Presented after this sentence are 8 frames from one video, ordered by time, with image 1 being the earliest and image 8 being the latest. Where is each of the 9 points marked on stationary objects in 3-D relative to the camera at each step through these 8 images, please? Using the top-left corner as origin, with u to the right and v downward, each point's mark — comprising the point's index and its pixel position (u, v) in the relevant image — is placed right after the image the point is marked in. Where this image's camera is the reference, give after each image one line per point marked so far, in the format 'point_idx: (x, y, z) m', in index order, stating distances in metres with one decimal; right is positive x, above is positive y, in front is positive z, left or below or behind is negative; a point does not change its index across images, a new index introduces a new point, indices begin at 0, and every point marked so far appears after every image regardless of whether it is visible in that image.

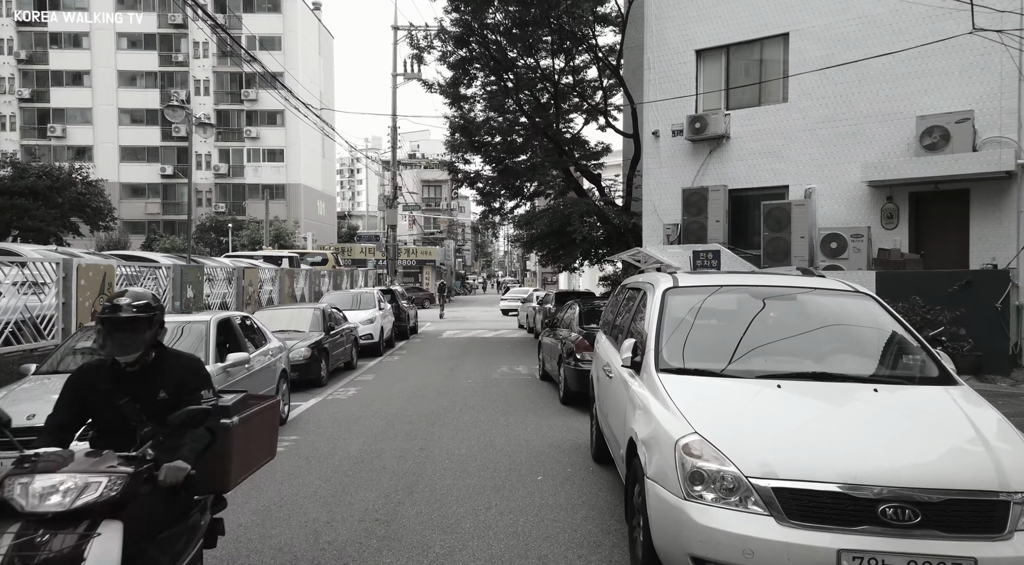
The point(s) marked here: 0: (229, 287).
0: (-6.2, -0.1, +14.4) m
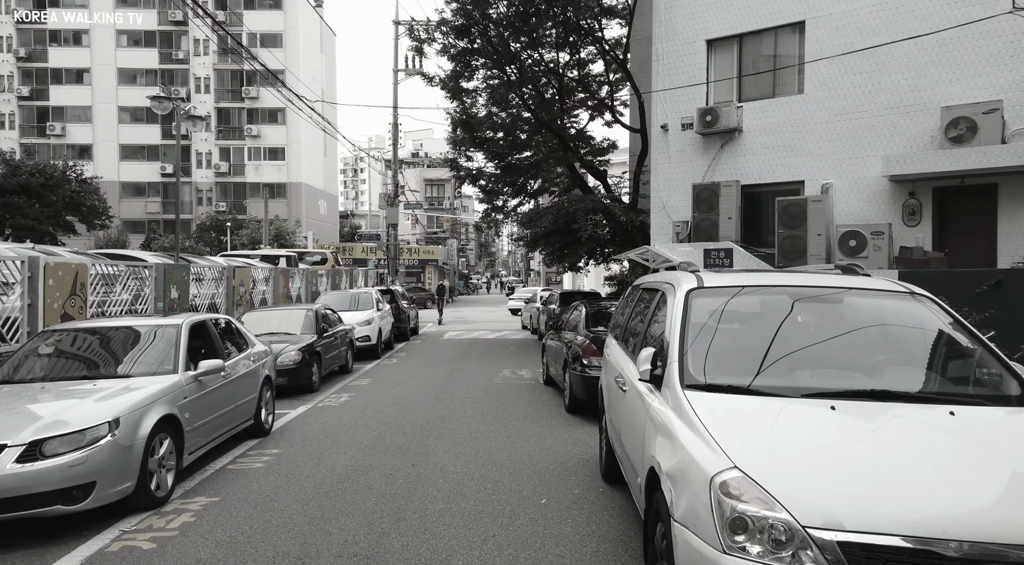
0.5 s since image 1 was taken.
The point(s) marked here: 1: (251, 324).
0: (-6.1, -0.1, +13.8) m
1: (-4.8, -0.7, +12.2) m
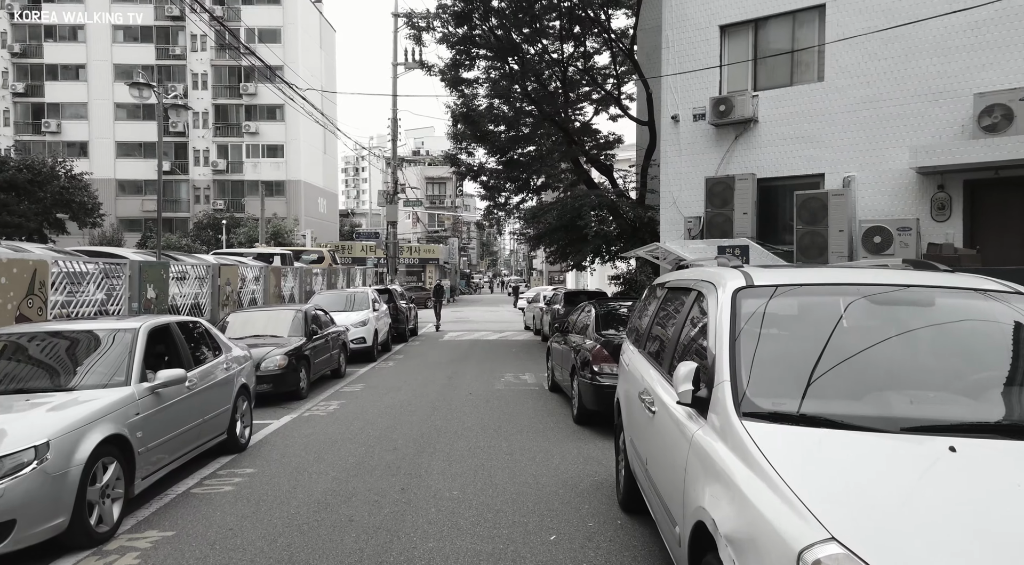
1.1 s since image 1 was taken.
0: (-6.1, -0.1, +13.0) m
1: (-4.8, -0.7, +11.4) m
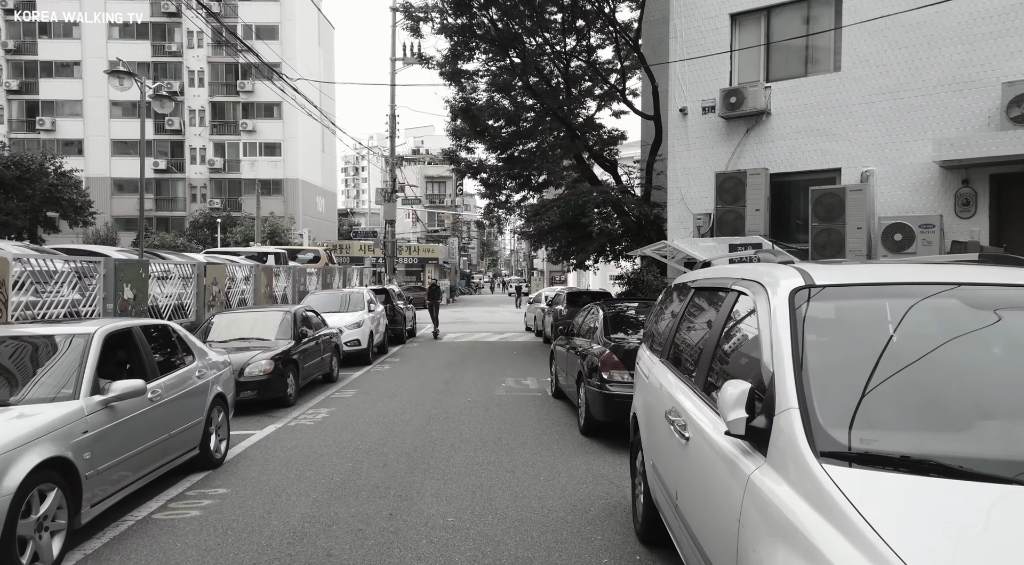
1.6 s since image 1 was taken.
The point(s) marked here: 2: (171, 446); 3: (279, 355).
0: (-6.1, -0.1, +12.4) m
1: (-4.8, -0.7, +10.7) m
2: (-3.0, -1.4, +5.8) m
3: (-3.4, -1.1, +9.7) m
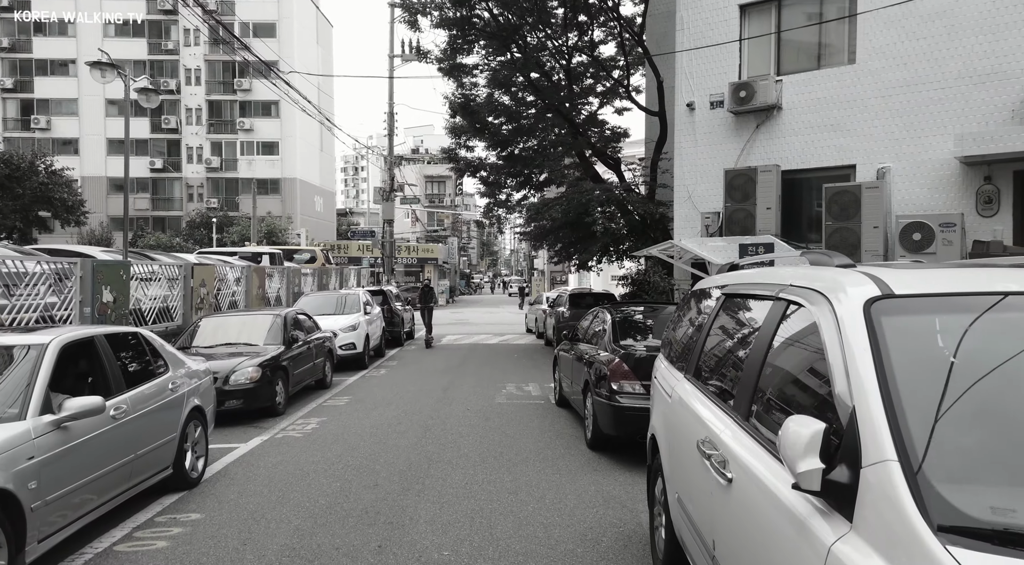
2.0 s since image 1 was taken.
0: (-6.0, -0.1, +11.8) m
1: (-4.7, -0.8, +10.2) m
2: (-3.0, -1.5, +5.2) m
3: (-3.4, -1.1, +9.2) m
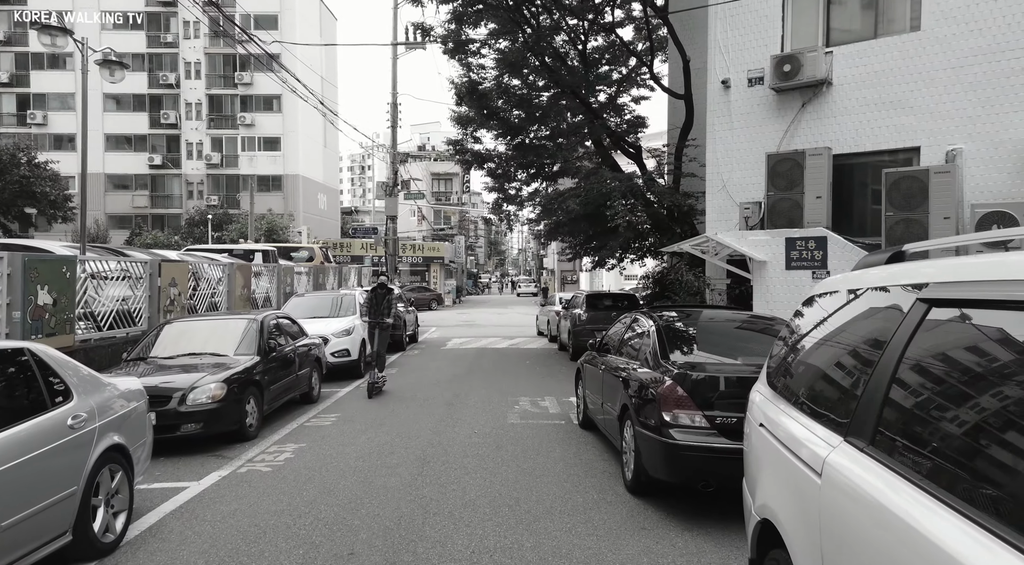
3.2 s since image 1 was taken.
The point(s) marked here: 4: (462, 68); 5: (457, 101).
0: (-5.8, -0.1, +10.4) m
1: (-4.5, -0.7, +8.7) m
2: (-2.8, -1.4, +3.7) m
3: (-3.2, -1.1, +7.7) m
4: (-1.4, +6.2, +19.0) m
5: (-1.7, +5.6, +20.1) m
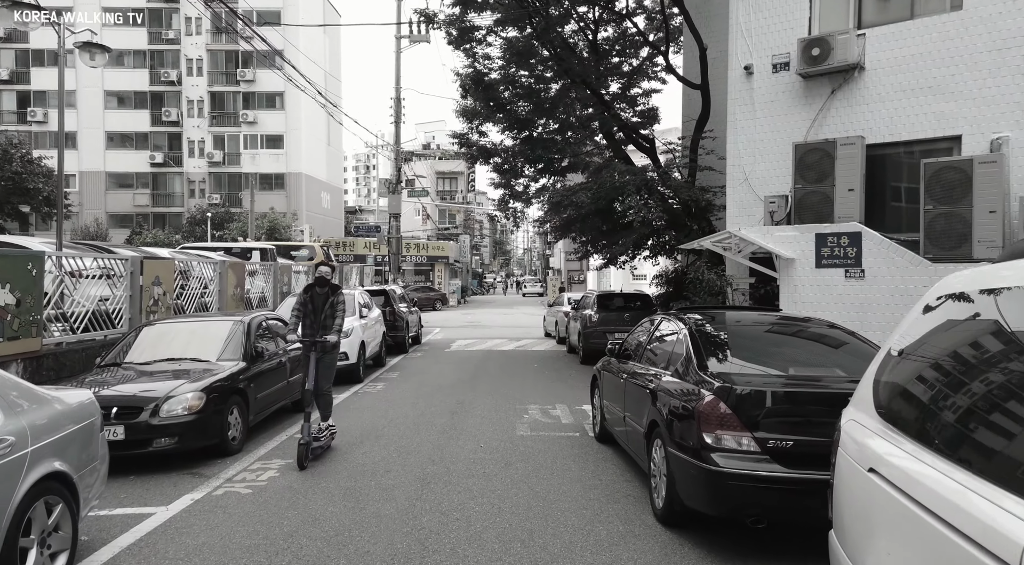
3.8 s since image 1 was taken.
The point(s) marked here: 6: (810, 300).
0: (-5.7, -0.1, +9.6) m
1: (-4.4, -0.7, +8.0) m
2: (-2.7, -1.4, +3.0) m
3: (-3.1, -1.1, +7.0) m
4: (-1.2, +6.2, +18.2) m
5: (-1.5, +5.6, +19.4) m
6: (+4.6, -0.3, +10.3) m
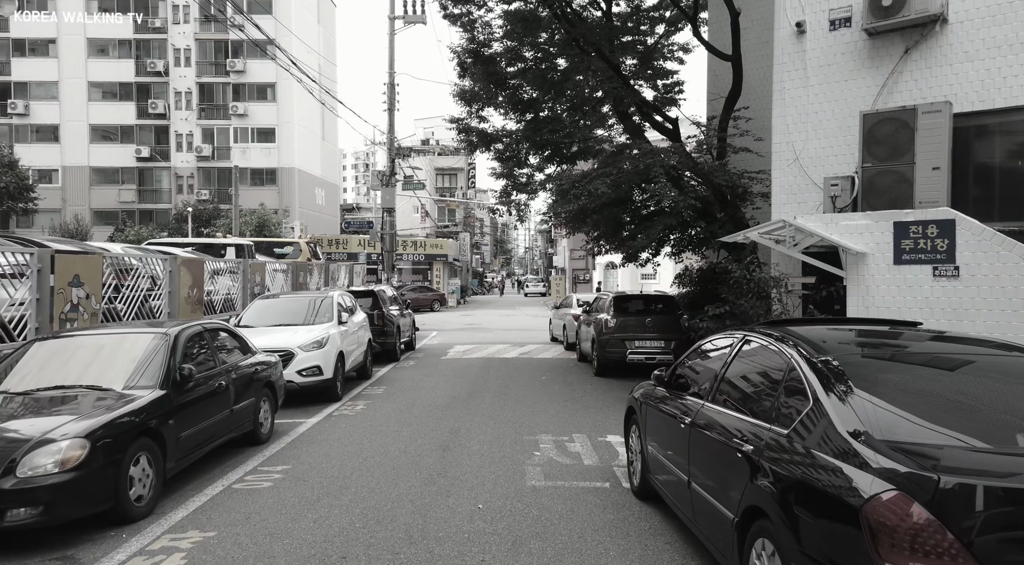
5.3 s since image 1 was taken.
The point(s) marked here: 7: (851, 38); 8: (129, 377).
0: (-5.6, -0.1, +7.7) m
1: (-4.3, -0.7, +6.1) m
2: (-2.7, -1.4, +1.1) m
3: (-3.0, -1.1, +5.0) m
4: (-1.2, +6.2, +16.3) m
5: (-1.4, +5.6, +17.4) m
6: (+4.7, -0.3, +8.3) m
7: (+5.0, +3.6, +9.6) m
8: (-3.4, -0.8, +5.9) m
